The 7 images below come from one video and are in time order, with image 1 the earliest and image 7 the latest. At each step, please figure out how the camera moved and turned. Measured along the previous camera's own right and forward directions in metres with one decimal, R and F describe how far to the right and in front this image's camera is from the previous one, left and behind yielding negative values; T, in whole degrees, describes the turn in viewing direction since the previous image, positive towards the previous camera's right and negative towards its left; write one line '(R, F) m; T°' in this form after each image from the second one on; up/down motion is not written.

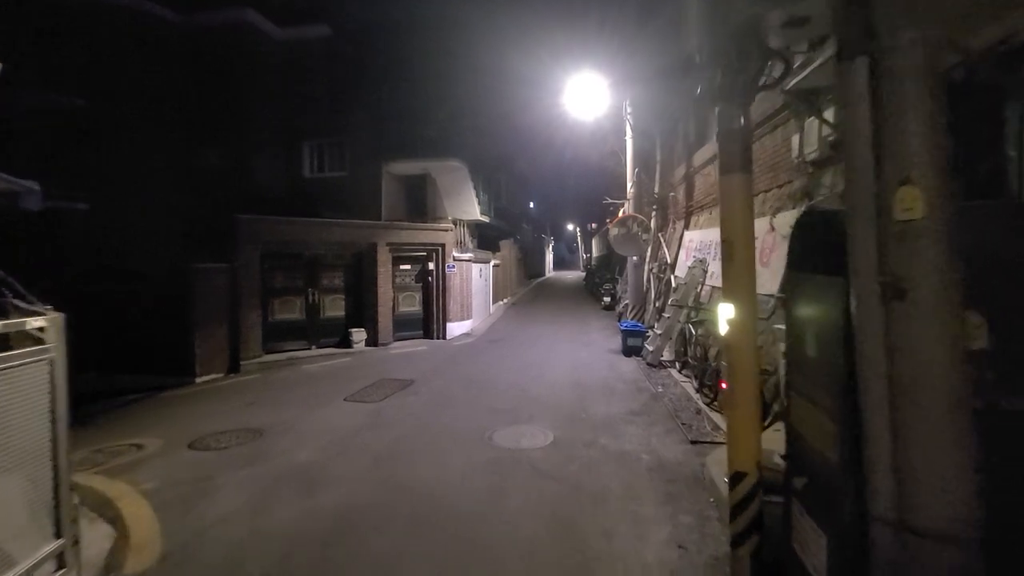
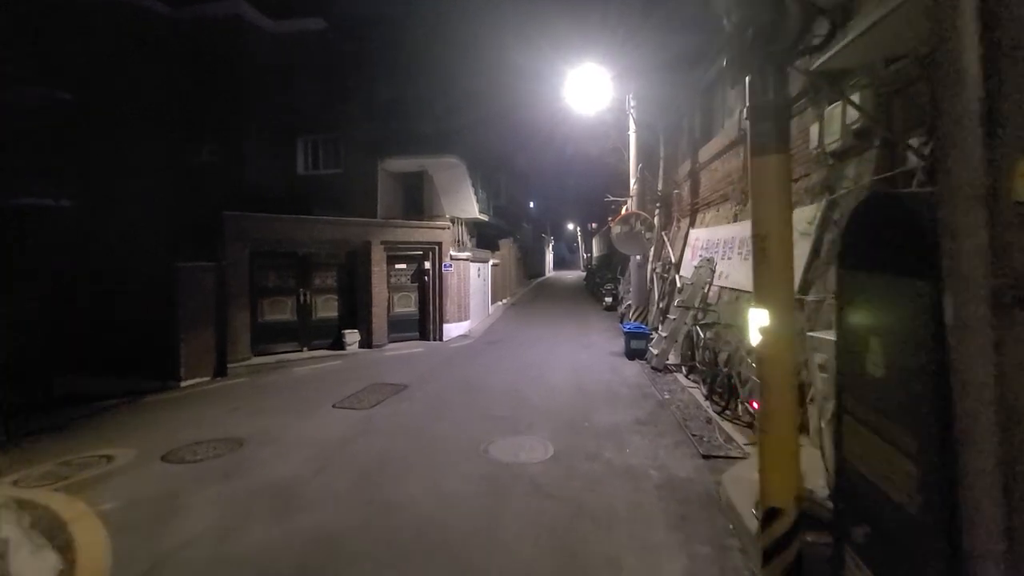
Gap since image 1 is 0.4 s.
(0.0, +0.5) m; 0°
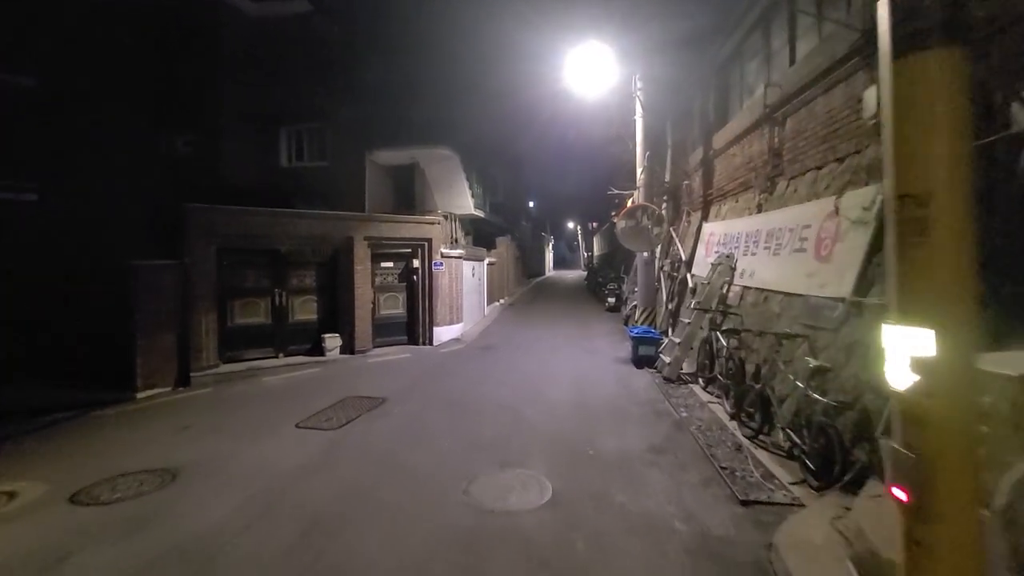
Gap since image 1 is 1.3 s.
(+0.1, +1.2) m; 0°
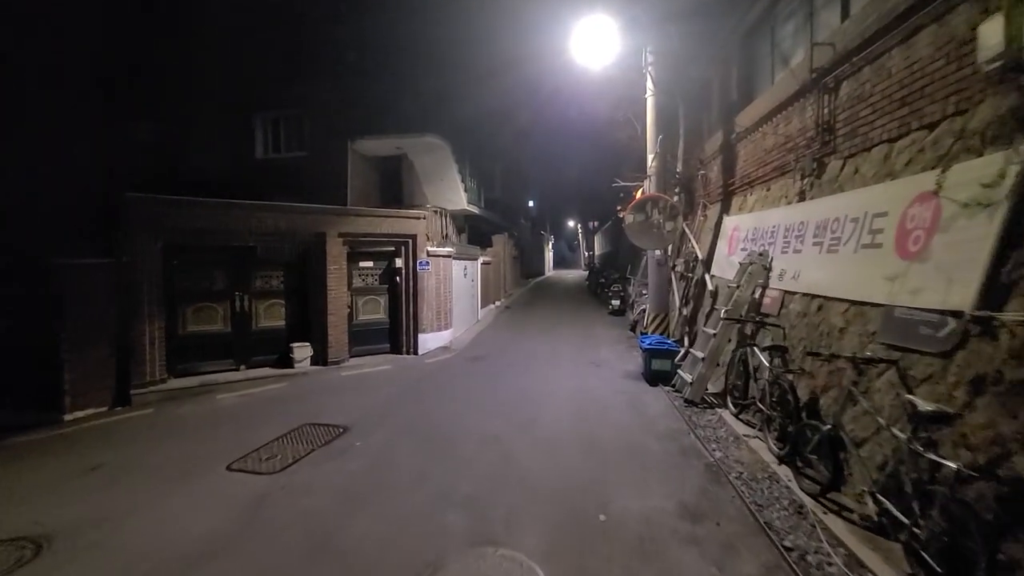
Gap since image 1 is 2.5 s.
(+0.1, +1.5) m; 0°
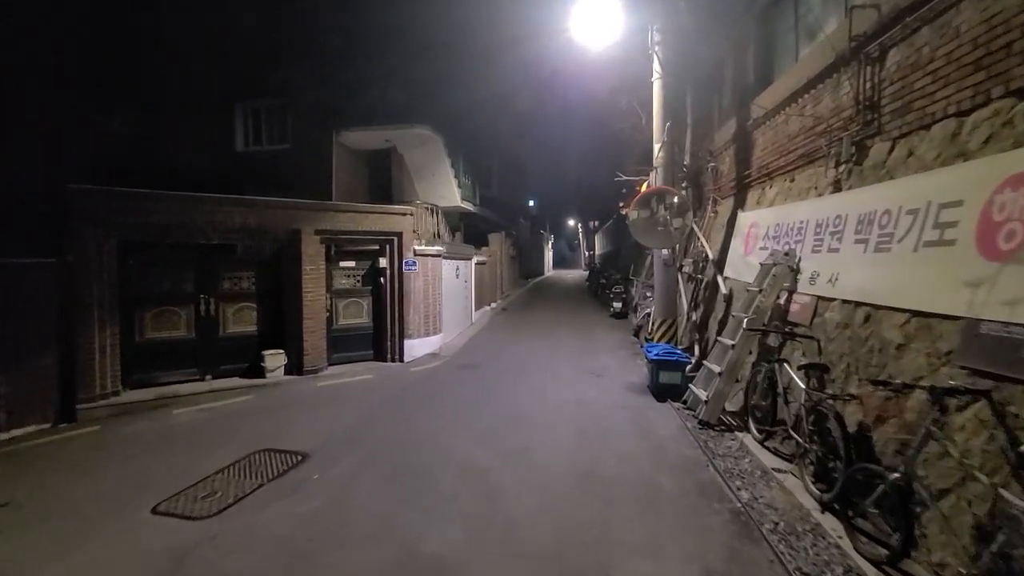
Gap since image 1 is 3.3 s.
(+0.1, +1.0) m; 0°
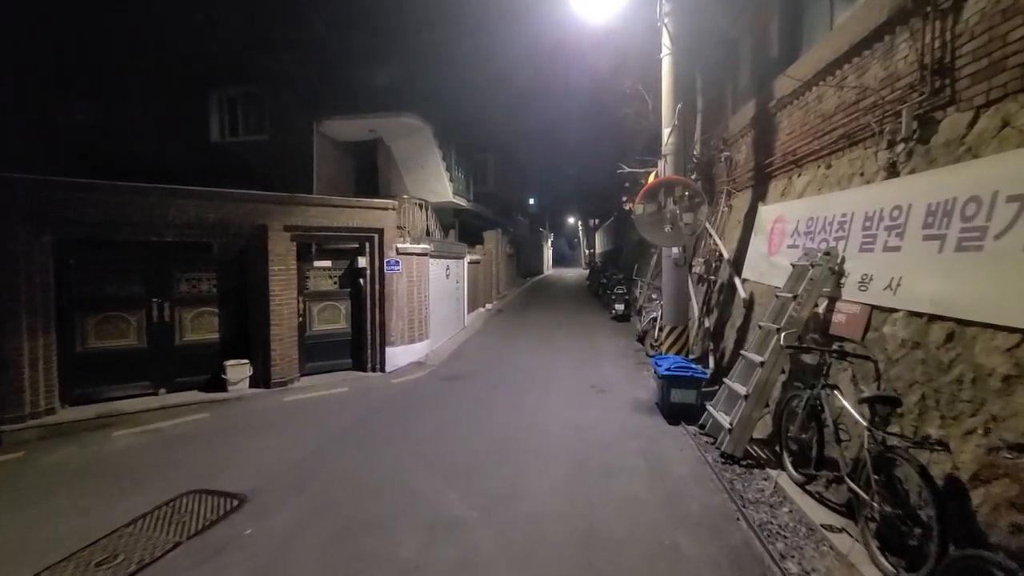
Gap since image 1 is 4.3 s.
(+0.2, +1.1) m; 0°
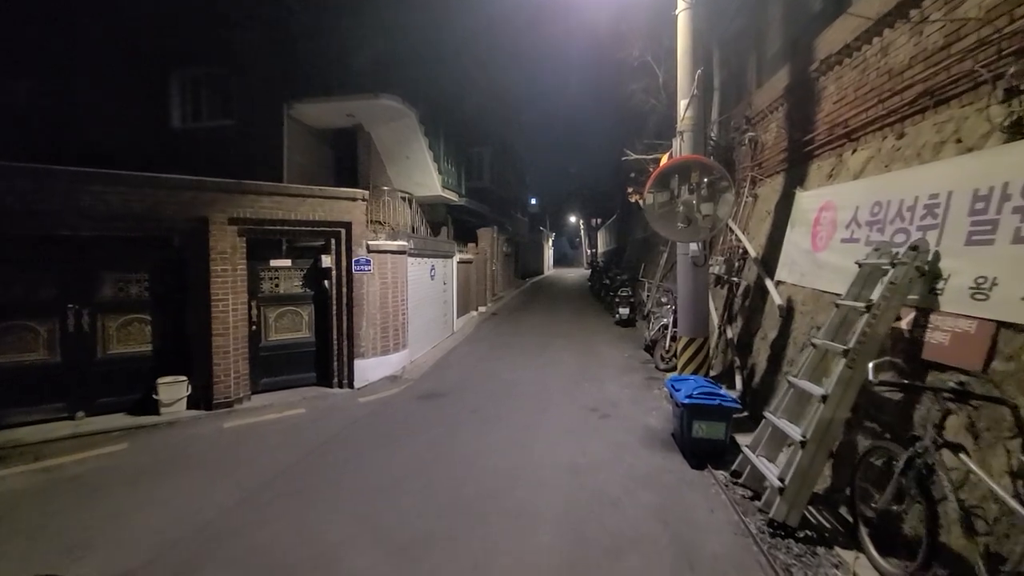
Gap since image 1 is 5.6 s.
(+0.2, +1.4) m; 0°
